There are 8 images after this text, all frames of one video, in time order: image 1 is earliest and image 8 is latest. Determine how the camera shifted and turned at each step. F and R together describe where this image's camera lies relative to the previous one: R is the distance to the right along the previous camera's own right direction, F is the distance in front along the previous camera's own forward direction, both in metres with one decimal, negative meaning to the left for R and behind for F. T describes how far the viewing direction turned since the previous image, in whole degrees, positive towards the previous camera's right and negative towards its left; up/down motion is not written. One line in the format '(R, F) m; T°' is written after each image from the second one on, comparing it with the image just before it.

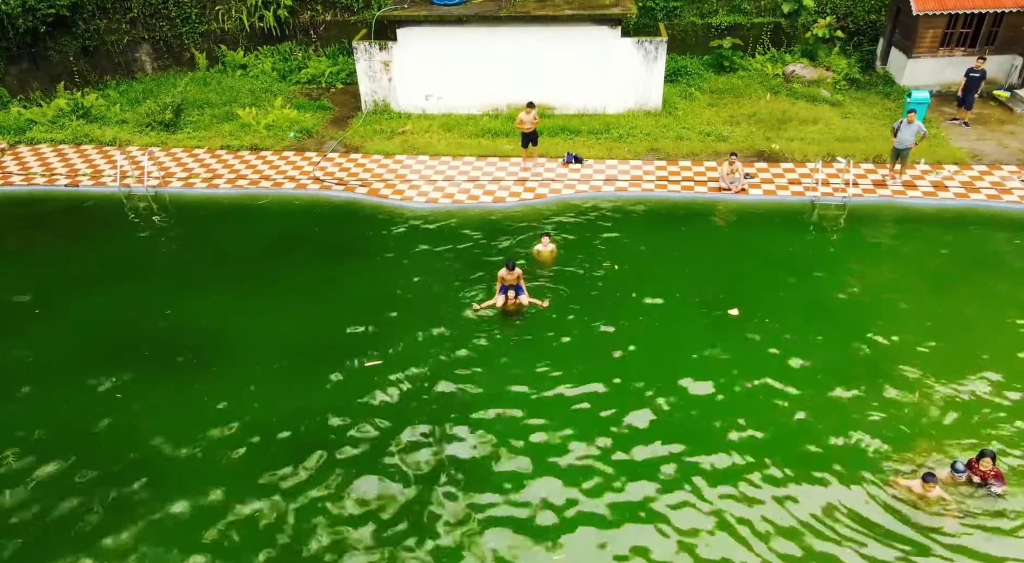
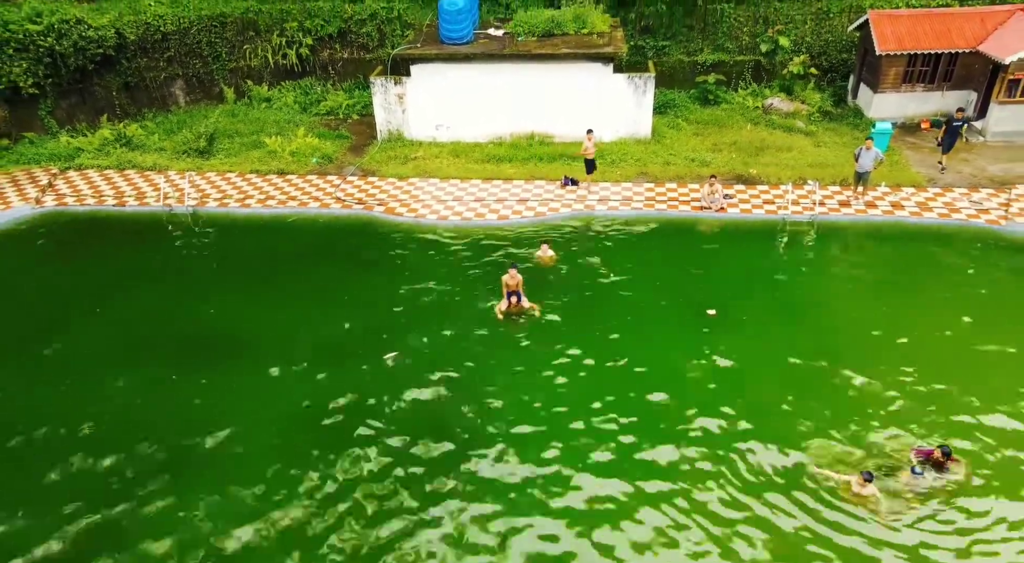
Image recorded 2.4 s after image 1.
(0.0, -1.3) m; 0°
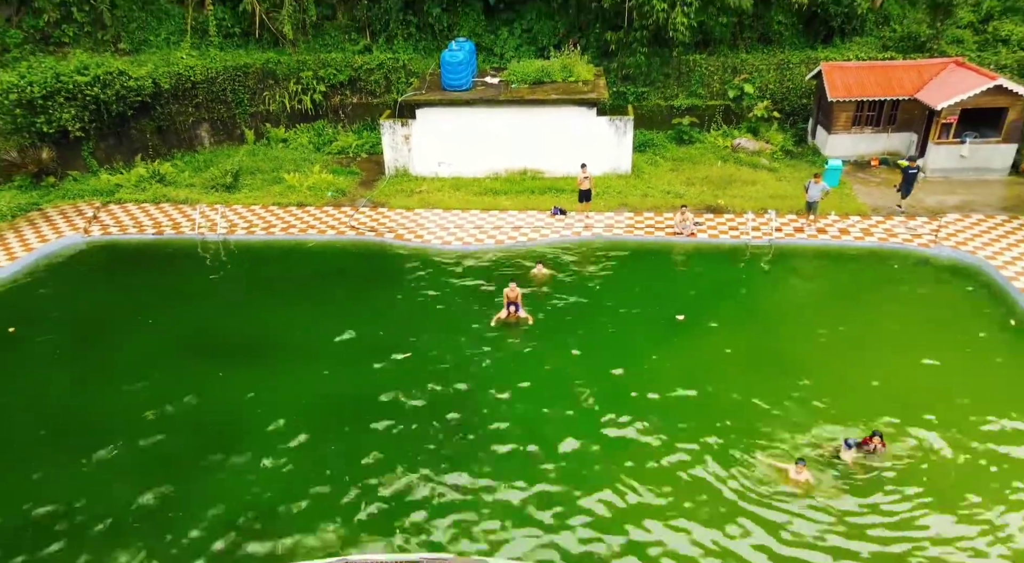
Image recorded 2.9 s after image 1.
(-0.1, -1.7) m; +1°
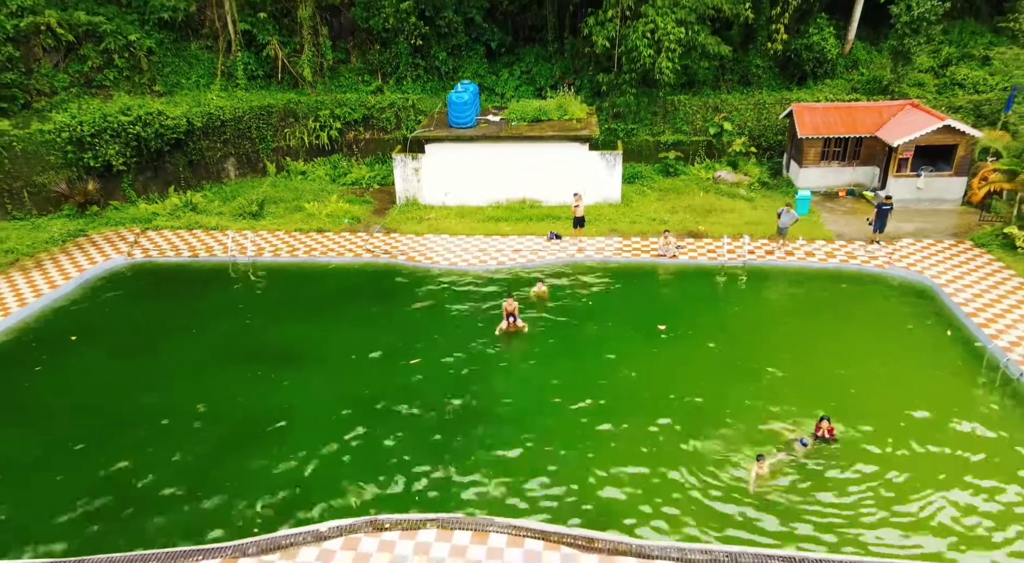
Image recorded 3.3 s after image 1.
(0.0, -1.7) m; 0°
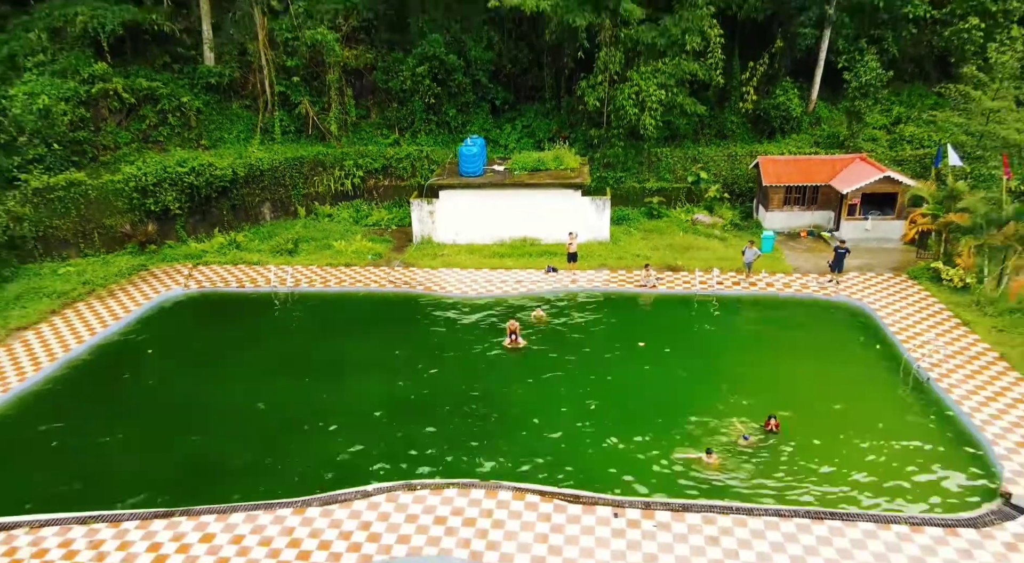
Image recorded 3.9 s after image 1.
(0.0, -2.8) m; 0°
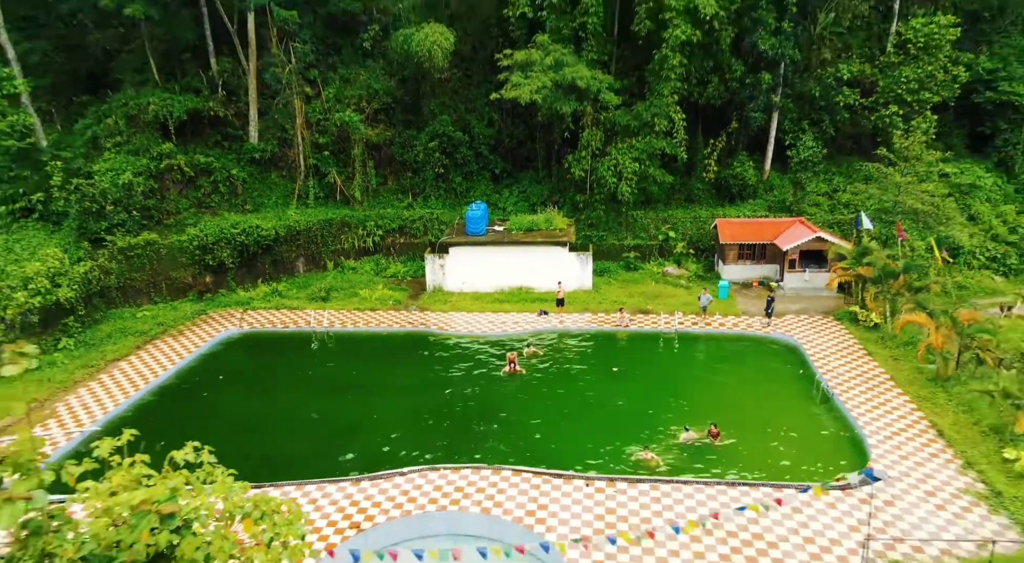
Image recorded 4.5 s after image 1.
(0.0, -4.3) m; 0°
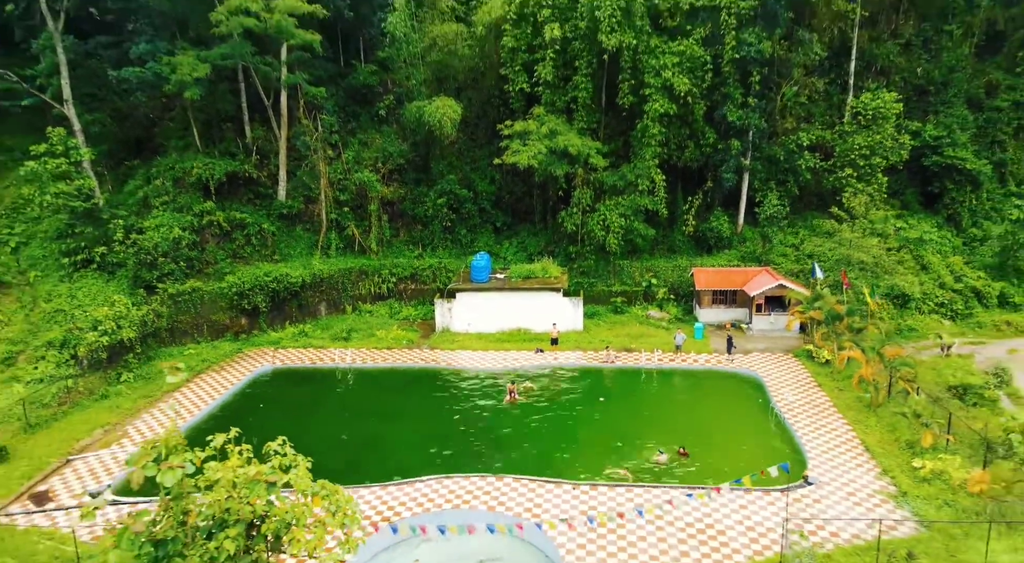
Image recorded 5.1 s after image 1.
(0.0, -3.5) m; 0°
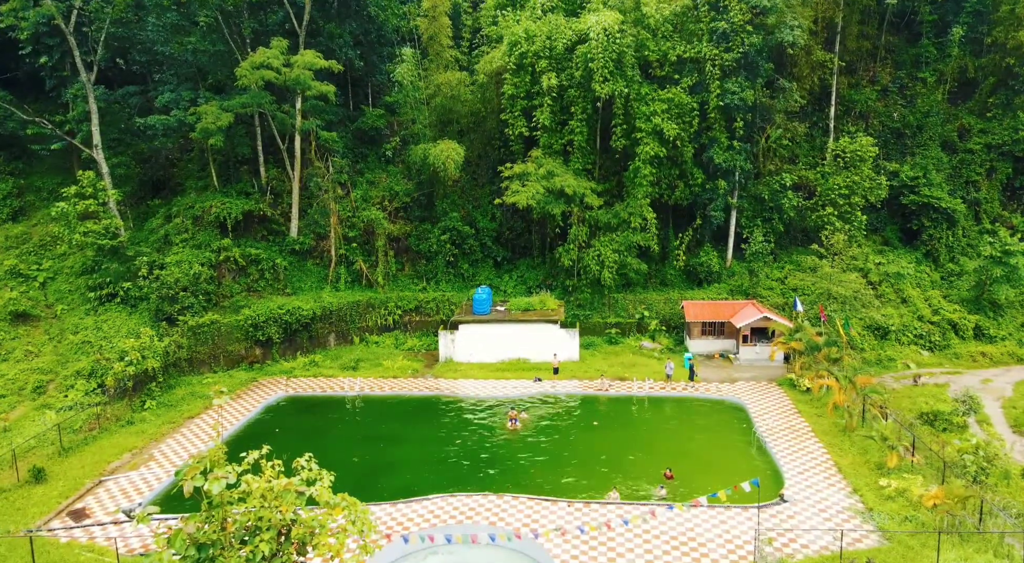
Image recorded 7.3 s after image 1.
(0.0, -1.8) m; 0°
